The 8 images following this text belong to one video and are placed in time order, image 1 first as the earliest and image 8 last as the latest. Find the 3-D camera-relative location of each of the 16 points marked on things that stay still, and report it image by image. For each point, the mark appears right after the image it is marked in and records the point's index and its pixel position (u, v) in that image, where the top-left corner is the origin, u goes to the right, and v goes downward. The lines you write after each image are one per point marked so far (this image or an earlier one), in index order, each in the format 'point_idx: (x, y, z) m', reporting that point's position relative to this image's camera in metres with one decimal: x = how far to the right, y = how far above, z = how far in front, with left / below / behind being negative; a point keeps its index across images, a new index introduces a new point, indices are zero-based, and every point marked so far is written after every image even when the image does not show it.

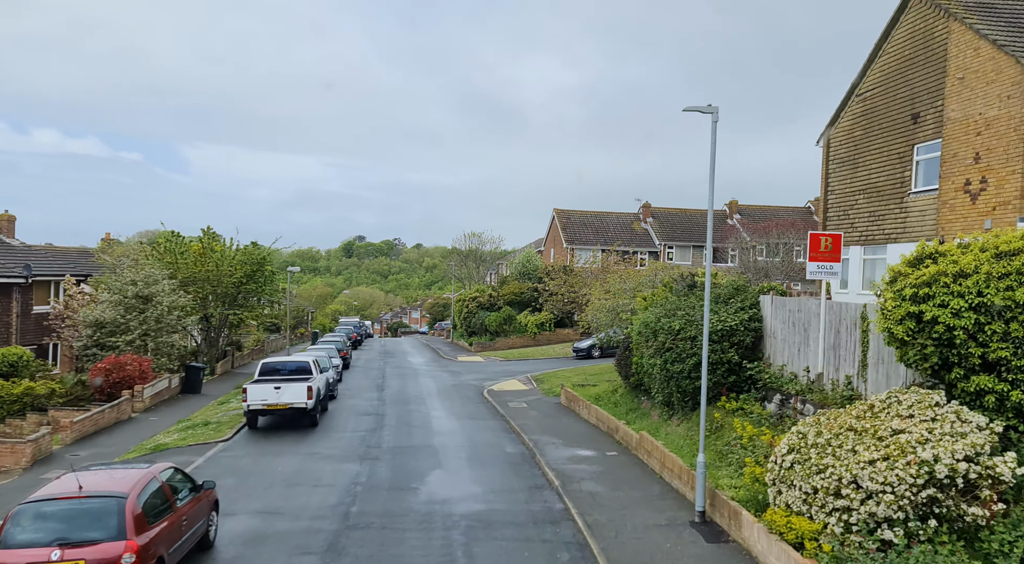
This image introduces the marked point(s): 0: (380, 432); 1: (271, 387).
0: (-3.1, -3.5, +17.7) m
1: (-5.6, -2.5, +17.5) m
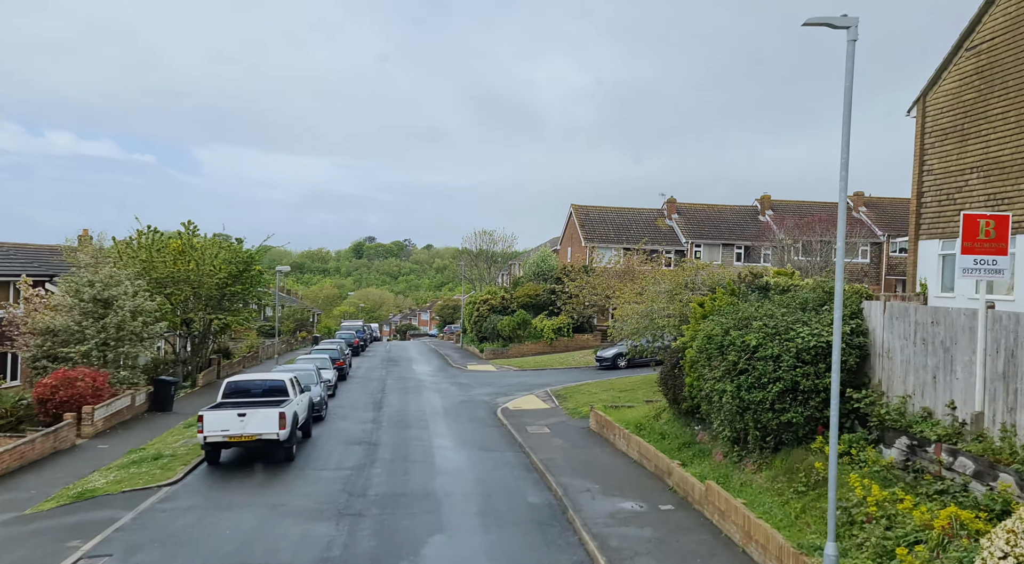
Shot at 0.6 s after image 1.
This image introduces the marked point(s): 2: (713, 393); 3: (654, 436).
0: (-2.7, -3.6, +14.2) m
1: (-5.2, -2.5, +14.1) m
2: (+3.2, -1.8, +12.2) m
3: (+2.8, -3.0, +14.9) m
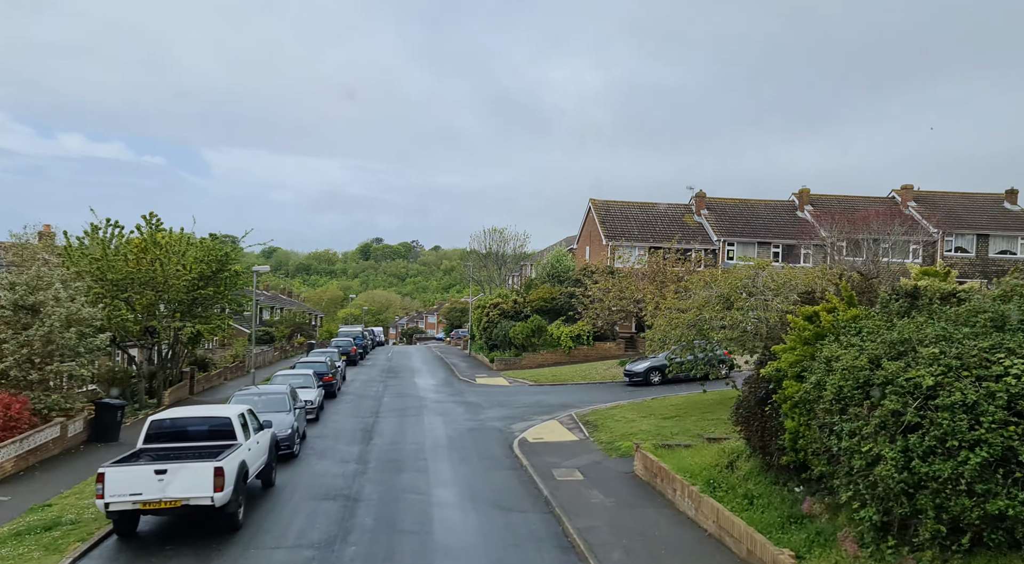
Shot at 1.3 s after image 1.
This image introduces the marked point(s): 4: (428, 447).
0: (-2.3, -3.6, +10.1) m
1: (-4.8, -2.5, +10.0) m
2: (+3.6, -1.8, +8.1) m
3: (+3.2, -3.1, +10.8) m
4: (-1.9, -3.8, +17.5) m
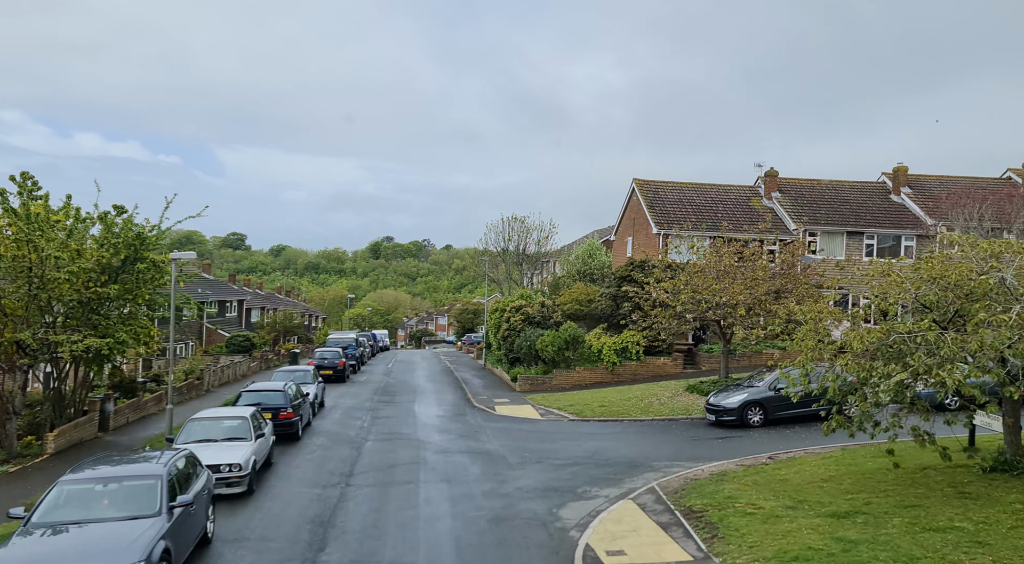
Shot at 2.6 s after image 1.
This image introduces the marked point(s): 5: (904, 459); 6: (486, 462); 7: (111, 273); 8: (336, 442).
0: (-1.6, -3.5, +2.2) m
1: (-4.1, -2.4, +2.2) m
2: (+4.2, -1.8, +0.1) m
3: (+3.8, -3.0, +2.8) m
4: (-1.2, -3.7, +9.6) m
5: (+6.7, -3.0, +12.9) m
6: (-0.5, -3.9, +16.5) m
7: (-9.4, +0.2, +17.8) m
8: (-4.4, -4.0, +18.9) m
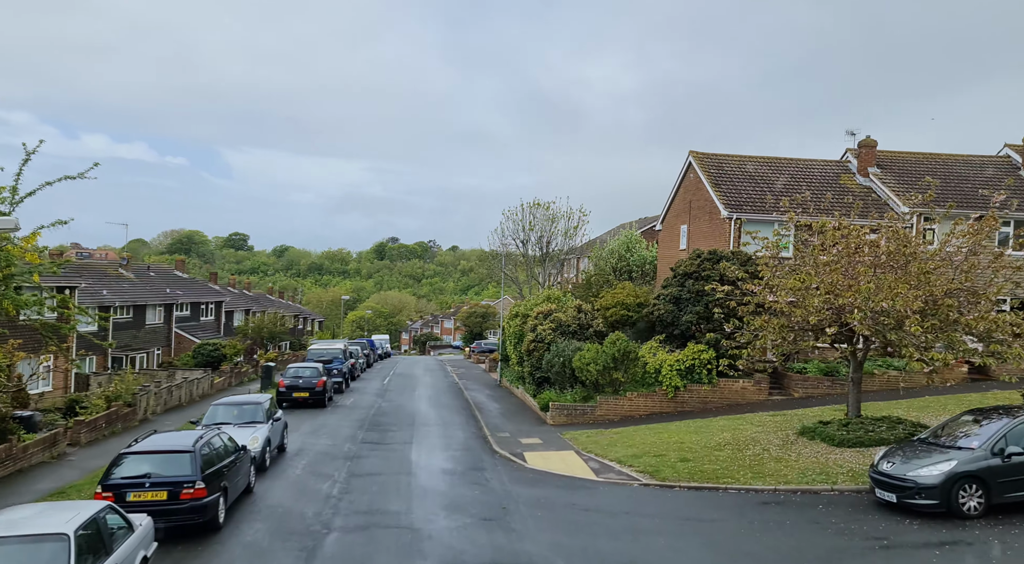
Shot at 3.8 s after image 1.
0: (-0.9, -3.3, -5.0) m
1: (-3.5, -2.2, -5.1) m
2: (+4.9, -1.6, -7.2) m
3: (+4.5, -2.9, -4.5) m
4: (-0.4, -3.6, +2.3) m
5: (+7.4, -2.9, +5.6) m
6: (+0.2, -3.8, +9.3) m
7: (-8.6, +0.3, +10.6) m
8: (-3.6, -3.9, +11.7) m
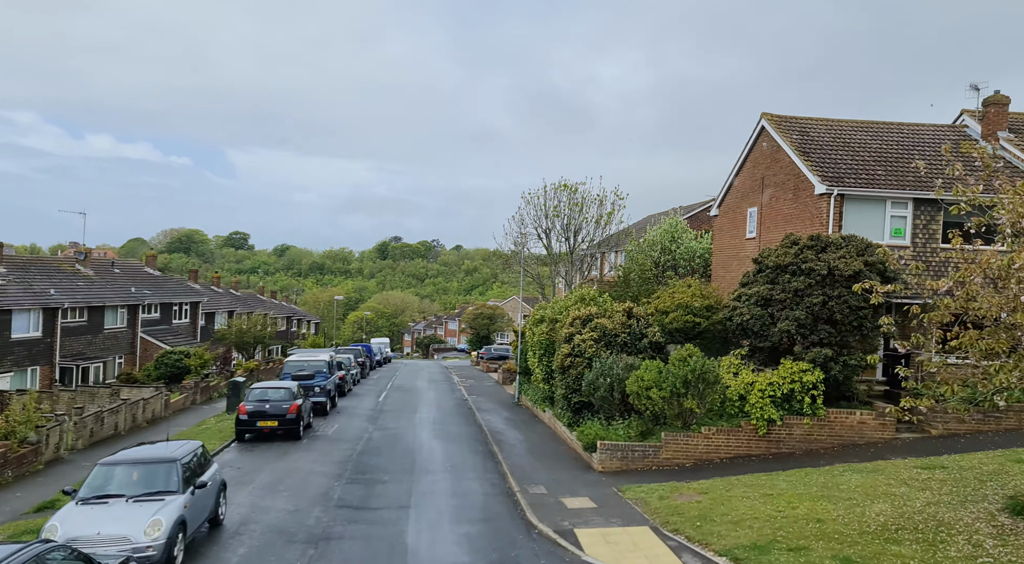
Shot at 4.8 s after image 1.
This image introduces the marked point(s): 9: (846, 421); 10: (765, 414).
0: (-0.3, -3.2, -11.0) m
1: (-2.8, -2.1, -11.0) m
2: (+5.5, -1.5, -13.1) m
3: (+5.2, -2.8, -10.5) m
4: (+0.2, -3.5, -3.6) m
5: (+8.1, -2.8, -0.4) m
6: (+0.9, -3.7, +3.3) m
7: (-7.9, +0.4, +4.7) m
8: (-2.9, -3.8, +5.8) m
9: (+7.3, -3.0, +16.3) m
10: (+5.4, -2.8, +16.3) m
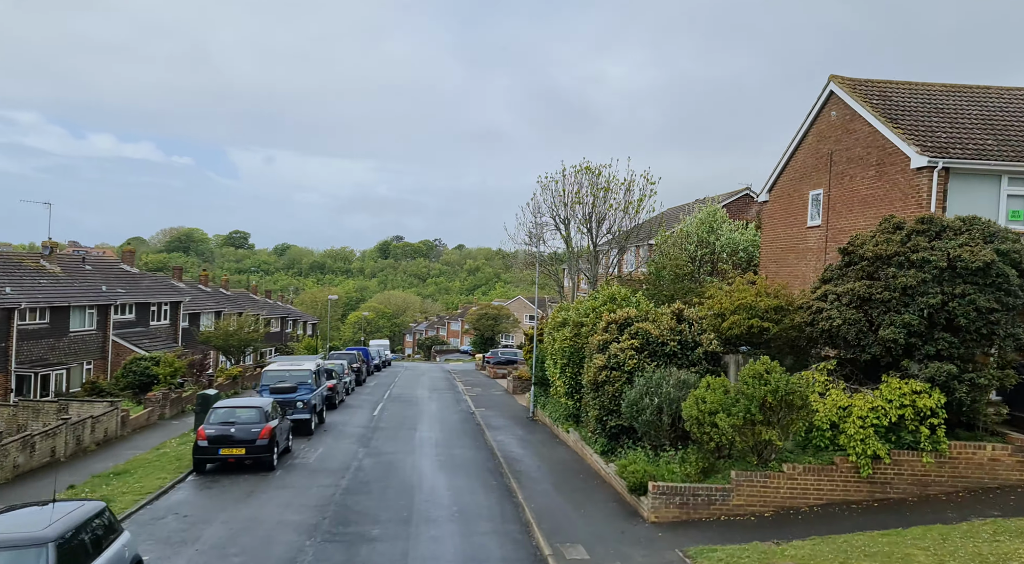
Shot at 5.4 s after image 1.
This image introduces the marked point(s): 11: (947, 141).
0: (+0.1, -3.1, -14.7) m
1: (-2.4, -2.0, -14.8) m
2: (+5.9, -1.4, -16.9) m
3: (+5.5, -2.7, -14.2) m
4: (+0.6, -3.4, -7.4) m
5: (+8.5, -2.7, -4.2) m
6: (+1.4, -3.6, -0.5) m
7: (-7.5, +0.5, +0.9) m
8: (-2.4, -3.7, +2.0) m
9: (+7.7, -2.9, +12.6) m
10: (+5.9, -2.7, +12.5) m
11: (+9.1, +3.0, +15.8) m
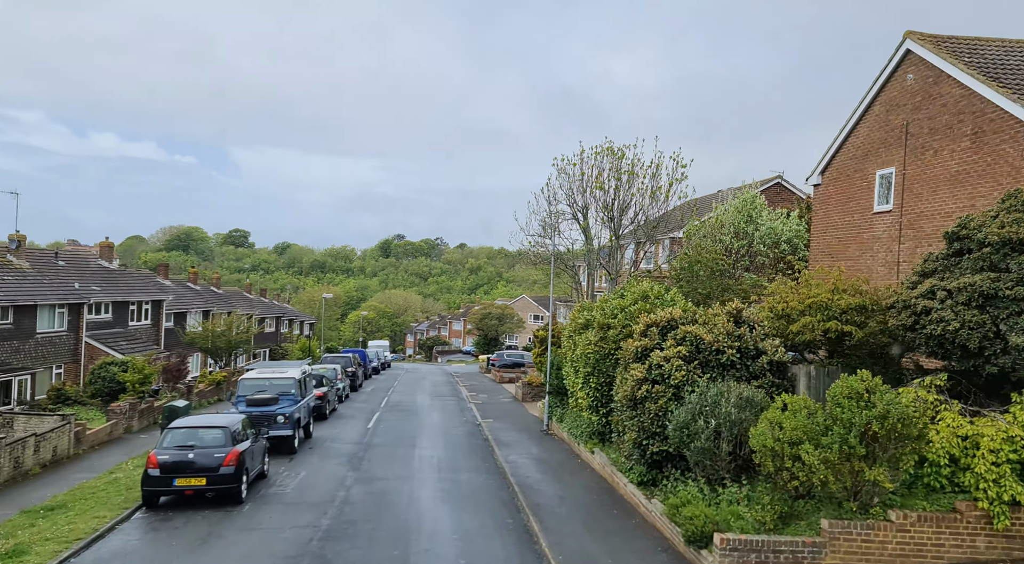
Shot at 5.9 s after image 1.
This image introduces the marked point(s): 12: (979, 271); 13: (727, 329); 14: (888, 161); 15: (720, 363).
0: (+0.3, -3.1, -17.7) m
1: (-2.2, -1.9, -17.7) m
2: (+6.2, -1.3, -19.9) m
3: (+5.8, -2.6, -17.2) m
4: (+0.9, -3.3, -10.3) m
5: (+8.8, -2.6, -7.2) m
6: (+1.7, -3.5, -3.4) m
7: (-7.1, +0.6, -2.0) m
8: (-2.1, -3.6, -1.0) m
9: (+8.0, -2.8, +9.6) m
10: (+6.2, -2.6, +9.5) m
11: (+9.4, +3.1, +12.8) m
12: (+6.8, +0.2, +10.9) m
13: (+3.7, -0.8, +13.0) m
14: (+8.2, +2.7, +16.4) m
15: (+3.5, -1.3, +12.8) m
